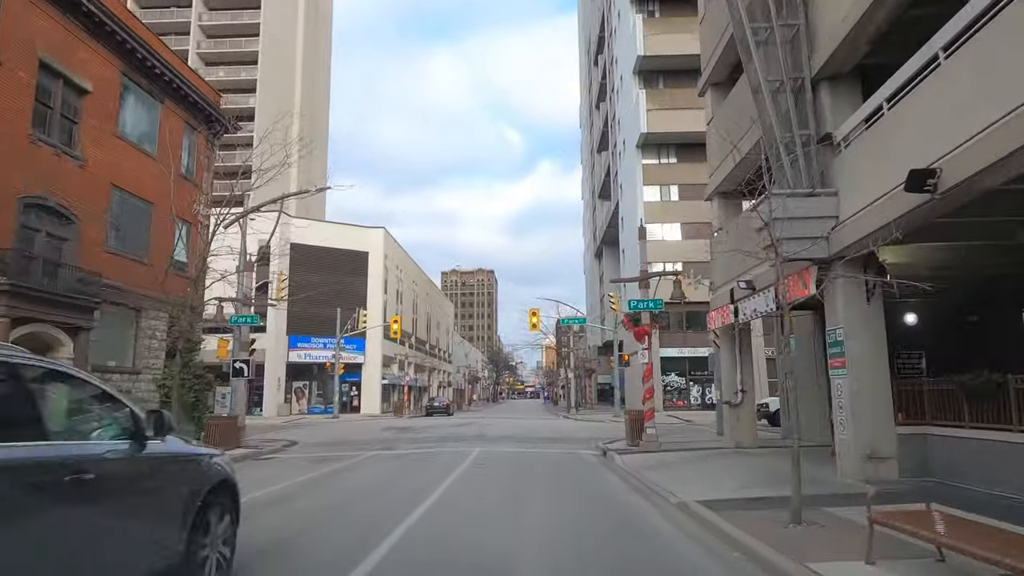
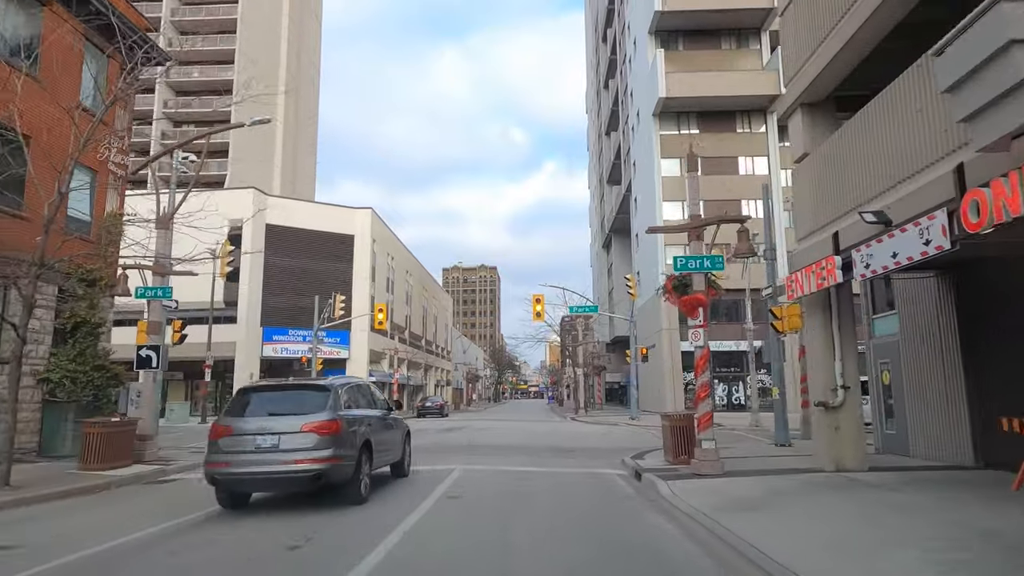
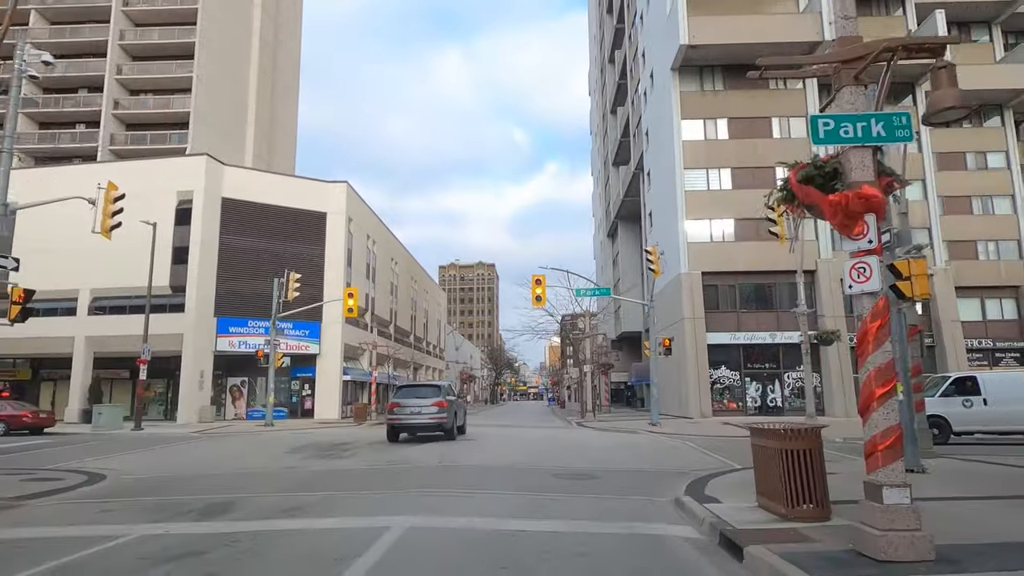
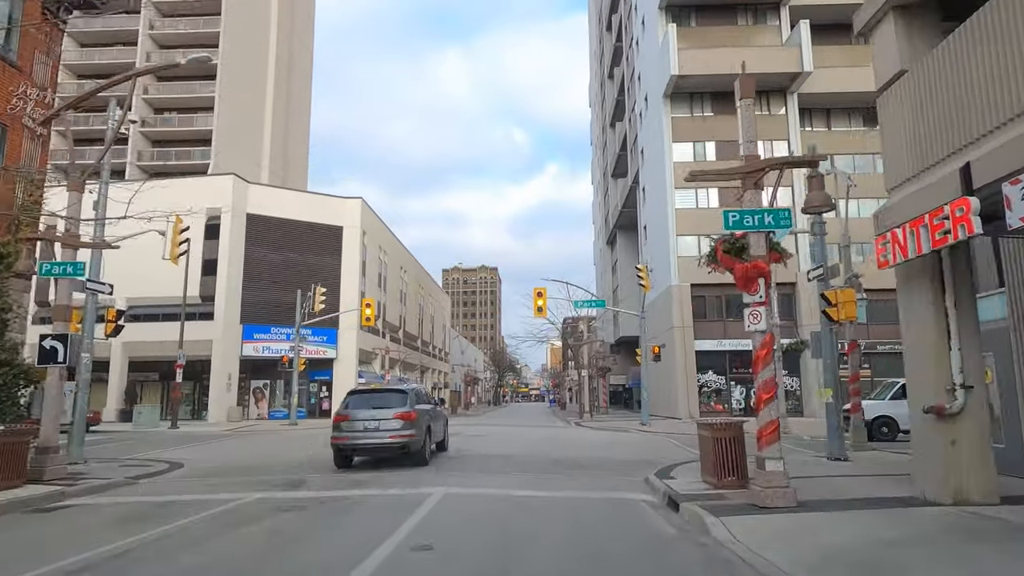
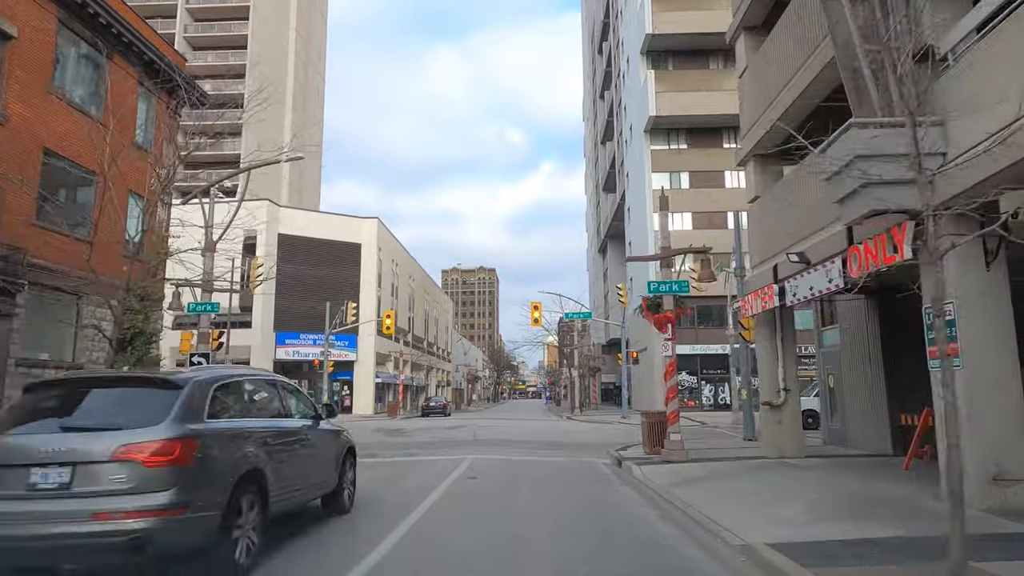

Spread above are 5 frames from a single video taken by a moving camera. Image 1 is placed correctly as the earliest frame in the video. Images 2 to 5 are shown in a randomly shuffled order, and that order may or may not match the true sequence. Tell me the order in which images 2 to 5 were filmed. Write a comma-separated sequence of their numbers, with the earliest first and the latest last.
5, 2, 4, 3
